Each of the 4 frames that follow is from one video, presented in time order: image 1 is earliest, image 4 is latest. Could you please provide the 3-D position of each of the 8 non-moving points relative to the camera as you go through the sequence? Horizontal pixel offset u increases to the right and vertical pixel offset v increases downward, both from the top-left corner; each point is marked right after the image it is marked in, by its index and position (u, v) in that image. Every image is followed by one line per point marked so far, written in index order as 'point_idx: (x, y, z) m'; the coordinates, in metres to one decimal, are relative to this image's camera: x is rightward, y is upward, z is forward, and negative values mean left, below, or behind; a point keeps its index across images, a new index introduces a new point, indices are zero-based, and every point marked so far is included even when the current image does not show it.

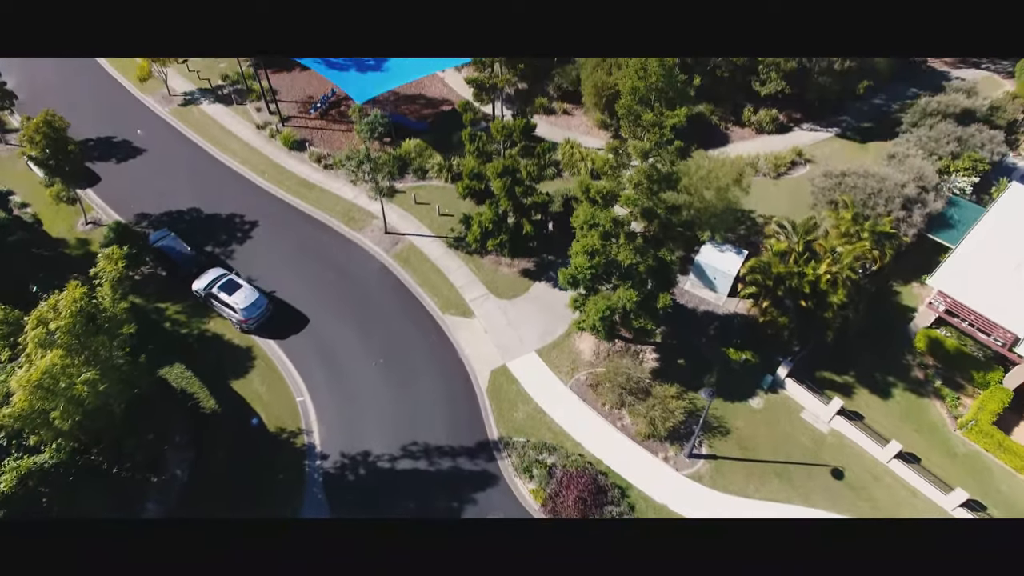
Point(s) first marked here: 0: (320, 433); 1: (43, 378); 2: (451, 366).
0: (-4.4, -3.3, +15.5) m
1: (-7.5, -1.5, +10.9) m
2: (-1.5, -1.9, +16.8) m
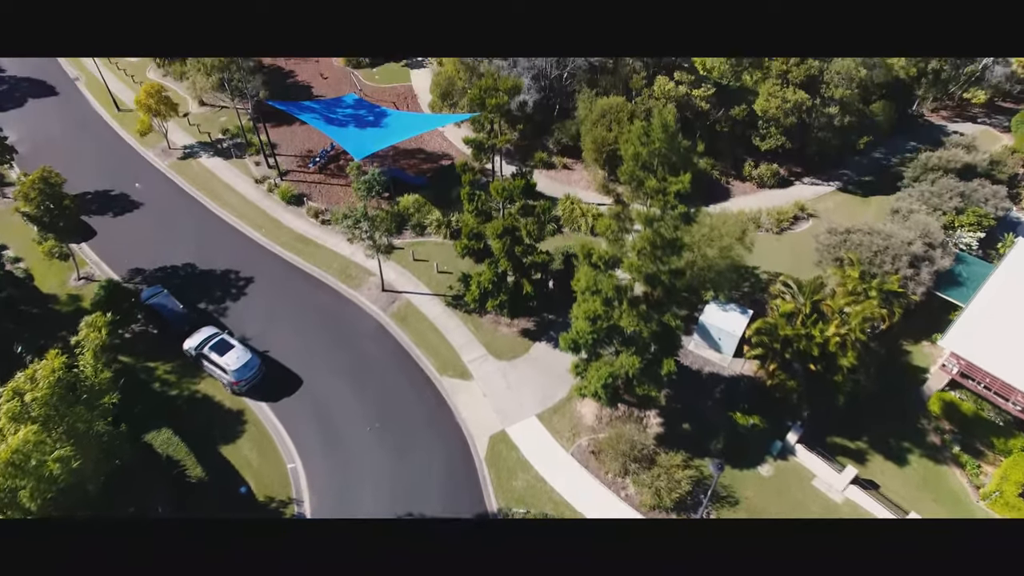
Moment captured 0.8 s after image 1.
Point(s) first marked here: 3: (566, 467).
0: (-4.4, -4.7, +14.8) m
1: (-7.5, -2.6, +10.3) m
2: (-1.5, -3.4, +16.1) m
3: (+1.2, -4.0, +15.3) m
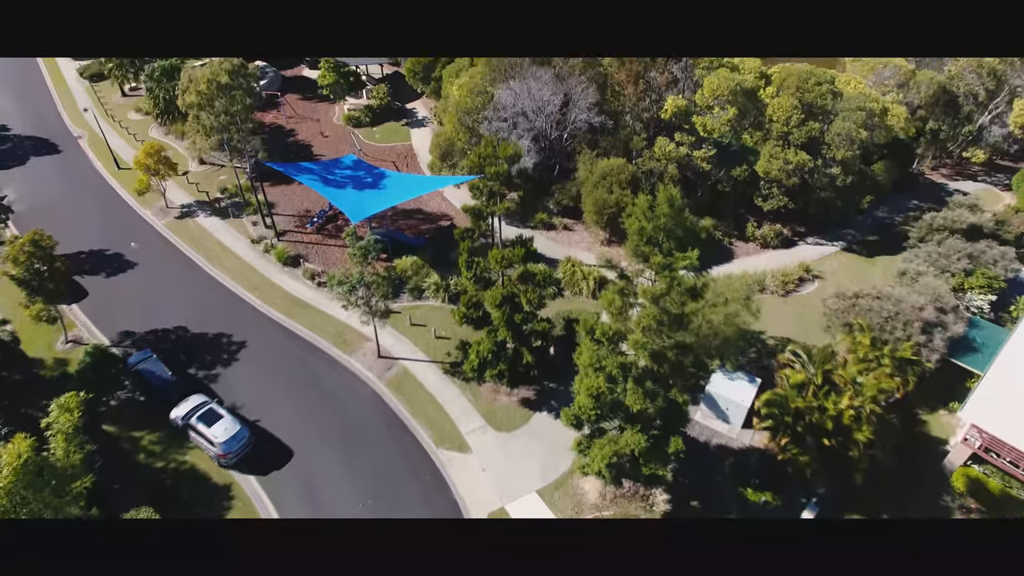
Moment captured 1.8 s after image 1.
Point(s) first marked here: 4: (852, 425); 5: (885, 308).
0: (-4.4, -6.2, +13.9) m
1: (-7.6, -3.7, +9.6) m
2: (-1.5, -5.0, +15.3) m
3: (+1.2, -5.6, +14.4) m
4: (+7.3, -3.0, +14.6) m
5: (+9.8, -0.5, +17.8) m
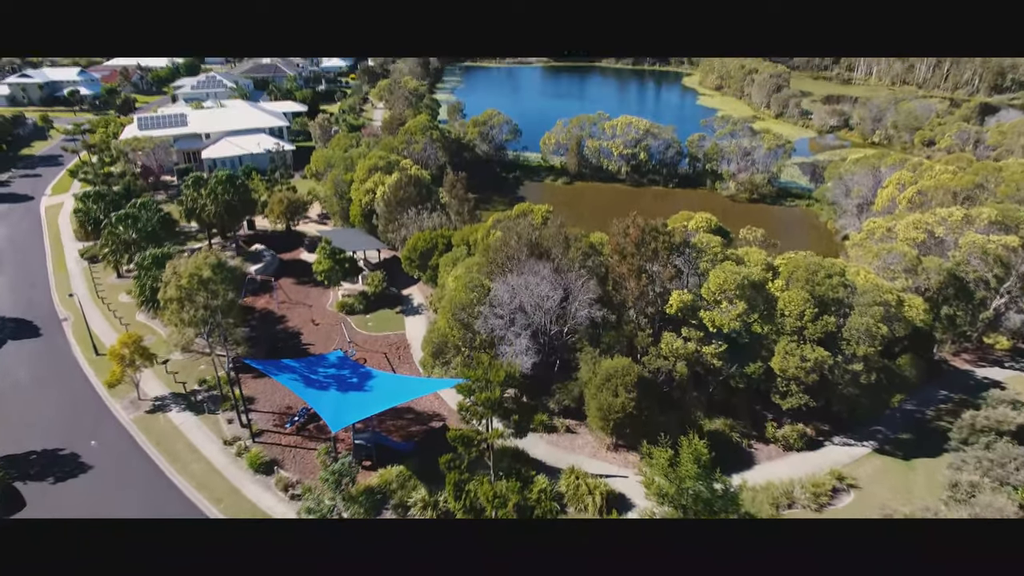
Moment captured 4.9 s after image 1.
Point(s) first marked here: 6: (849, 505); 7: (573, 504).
0: (-4.5, -10.2, +10.1) m
1: (-7.7, -6.8, +6.5) m
2: (-1.6, -9.4, +11.8) m
3: (+1.1, -9.7, +10.8) m
4: (+7.2, -7.2, +11.5) m
5: (+9.7, -5.6, +15.2) m
6: (+9.5, -6.2, +19.1) m
7: (+1.7, -5.7, +17.9) m
